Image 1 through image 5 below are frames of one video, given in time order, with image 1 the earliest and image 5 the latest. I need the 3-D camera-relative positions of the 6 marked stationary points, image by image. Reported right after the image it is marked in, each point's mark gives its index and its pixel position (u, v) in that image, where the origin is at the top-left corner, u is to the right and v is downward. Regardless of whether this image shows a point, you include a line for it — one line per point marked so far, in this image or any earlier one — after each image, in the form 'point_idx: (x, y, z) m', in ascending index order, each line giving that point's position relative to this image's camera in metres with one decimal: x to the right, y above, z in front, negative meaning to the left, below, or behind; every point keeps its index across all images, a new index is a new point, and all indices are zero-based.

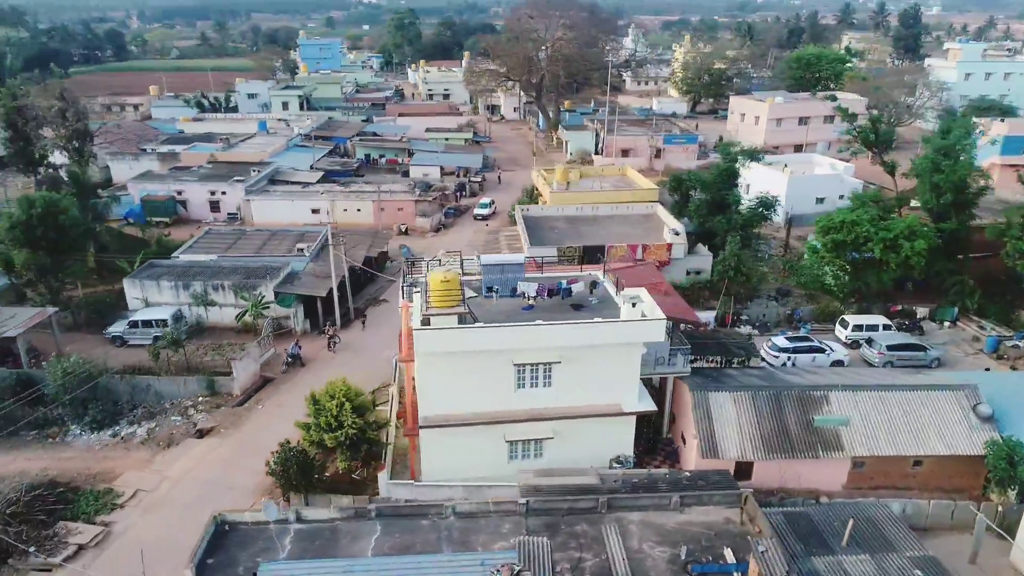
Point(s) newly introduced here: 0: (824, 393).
0: (+5.8, -2.0, +13.5) m
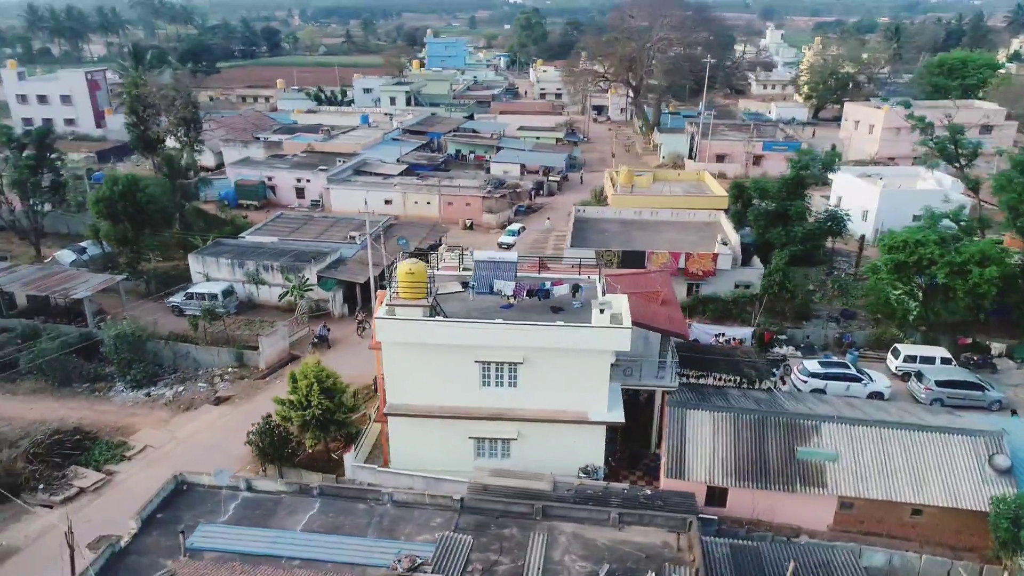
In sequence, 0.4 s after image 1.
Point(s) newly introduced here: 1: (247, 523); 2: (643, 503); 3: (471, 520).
0: (+5.2, -2.4, +12.4) m
1: (-4.0, -3.6, +10.9) m
2: (+2.1, -3.5, +11.6) m
3: (-0.6, -3.5, +11.0) m
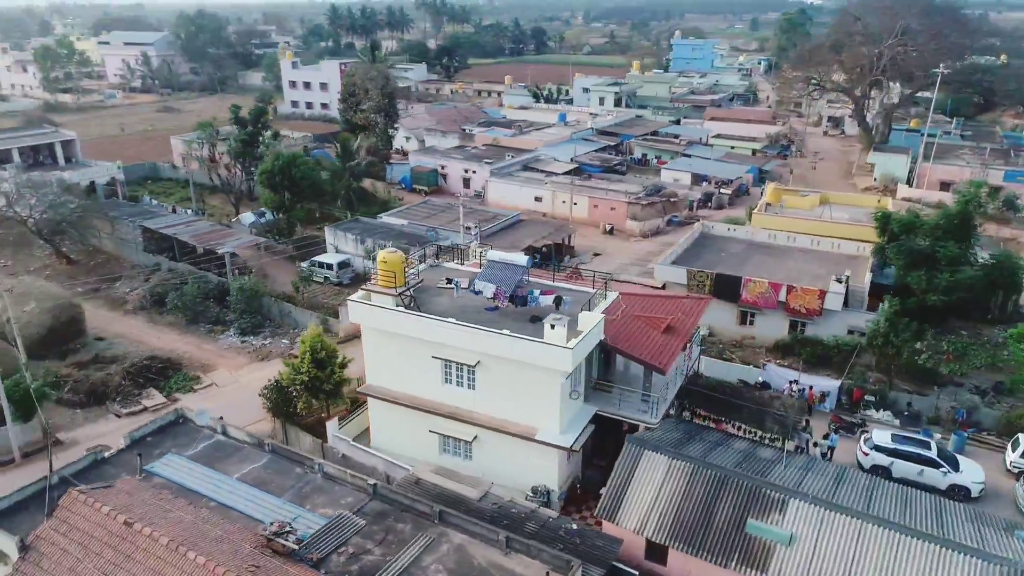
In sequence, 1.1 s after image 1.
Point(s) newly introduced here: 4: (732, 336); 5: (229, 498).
0: (+4.0, -3.1, +10.5) m
1: (-5.3, -3.0, +12.3) m
2: (+0.6, -3.7, +10.8) m
3: (-2.1, -3.4, +11.2) m
4: (+6.0, -1.3, +19.5) m
5: (-4.5, -3.3, +11.3) m
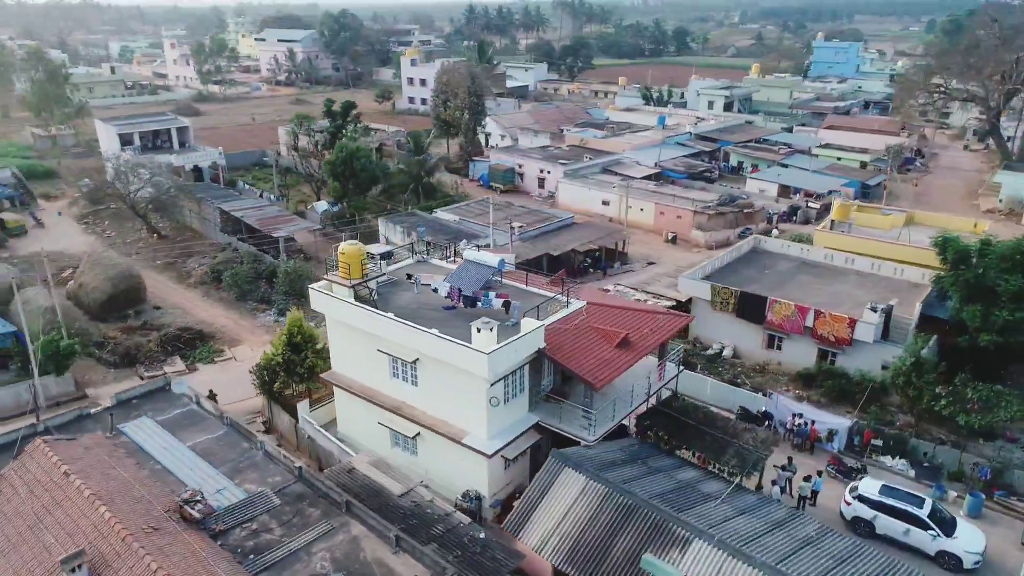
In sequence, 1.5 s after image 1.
0: (+2.4, -3.4, +9.7) m
1: (-6.3, -2.6, +13.3) m
2: (-0.9, -3.8, +10.7) m
3: (-3.5, -3.3, +11.6) m
4: (+6.2, -1.8, +18.2) m
5: (-5.7, -3.0, +12.1) m
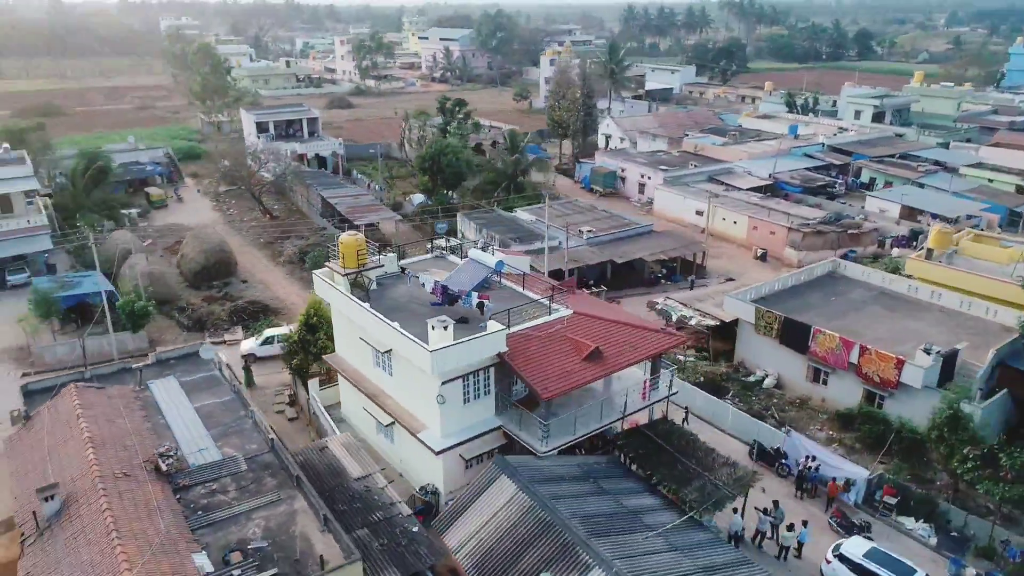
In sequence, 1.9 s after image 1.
0: (+1.1, -3.6, +9.3) m
1: (-6.6, -2.1, +14.7) m
2: (-2.0, -3.7, +11.0) m
3: (-4.3, -3.0, +12.4) m
4: (+6.7, -2.4, +16.7) m
5: (-6.3, -2.5, +13.4) m
